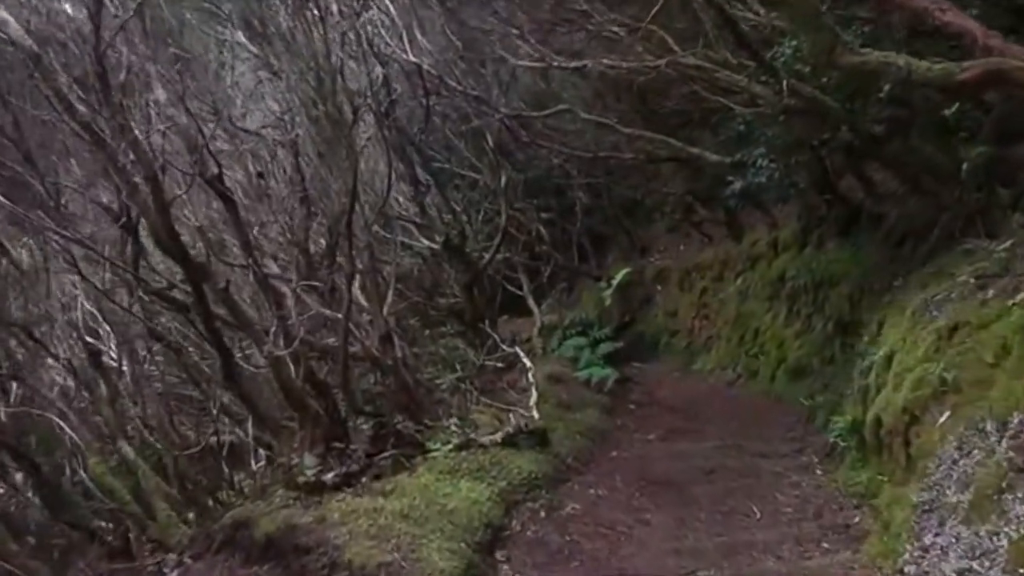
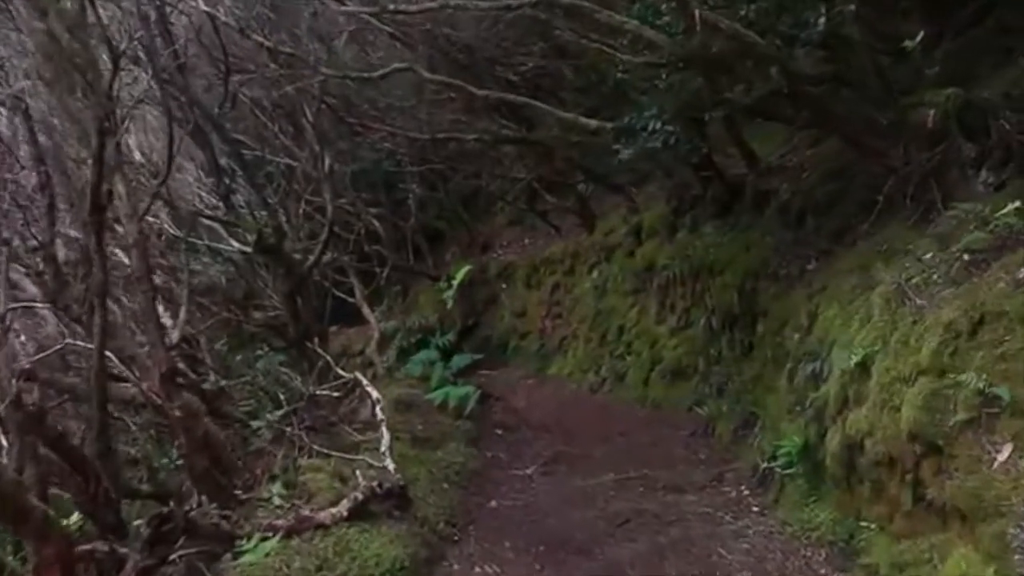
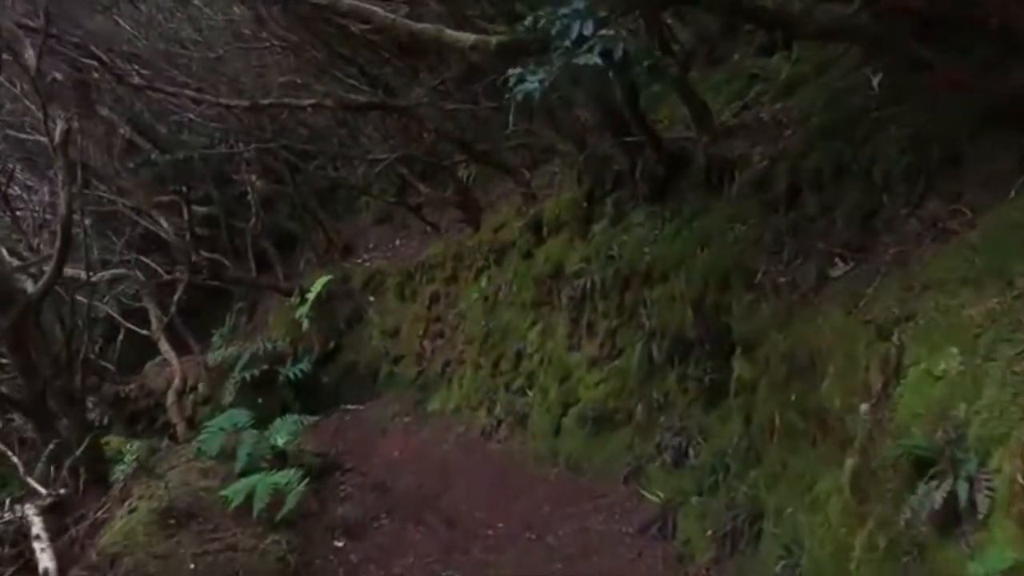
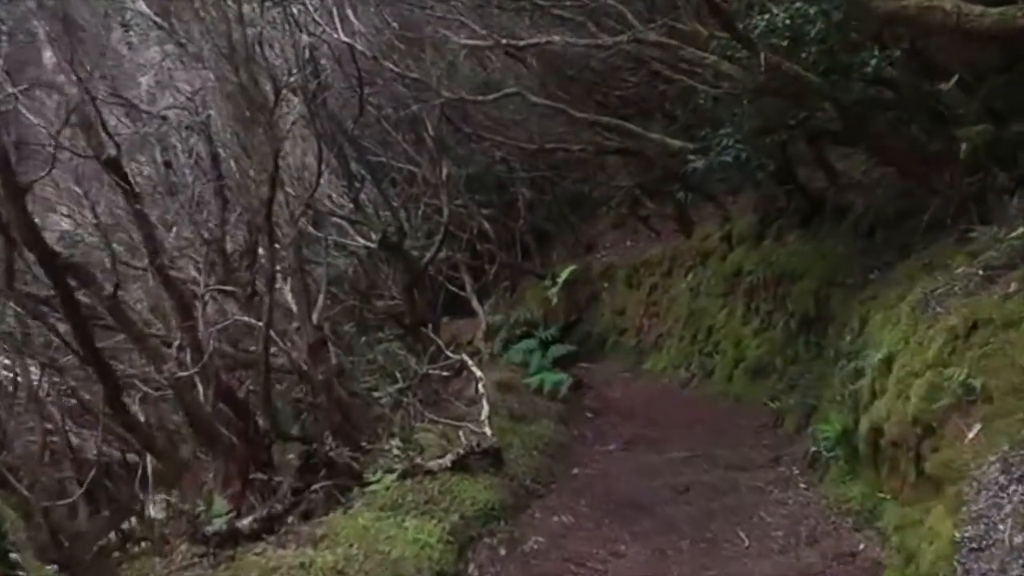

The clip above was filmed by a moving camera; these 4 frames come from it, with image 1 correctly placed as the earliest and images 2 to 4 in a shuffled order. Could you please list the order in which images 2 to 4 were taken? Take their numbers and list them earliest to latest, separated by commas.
4, 2, 3
